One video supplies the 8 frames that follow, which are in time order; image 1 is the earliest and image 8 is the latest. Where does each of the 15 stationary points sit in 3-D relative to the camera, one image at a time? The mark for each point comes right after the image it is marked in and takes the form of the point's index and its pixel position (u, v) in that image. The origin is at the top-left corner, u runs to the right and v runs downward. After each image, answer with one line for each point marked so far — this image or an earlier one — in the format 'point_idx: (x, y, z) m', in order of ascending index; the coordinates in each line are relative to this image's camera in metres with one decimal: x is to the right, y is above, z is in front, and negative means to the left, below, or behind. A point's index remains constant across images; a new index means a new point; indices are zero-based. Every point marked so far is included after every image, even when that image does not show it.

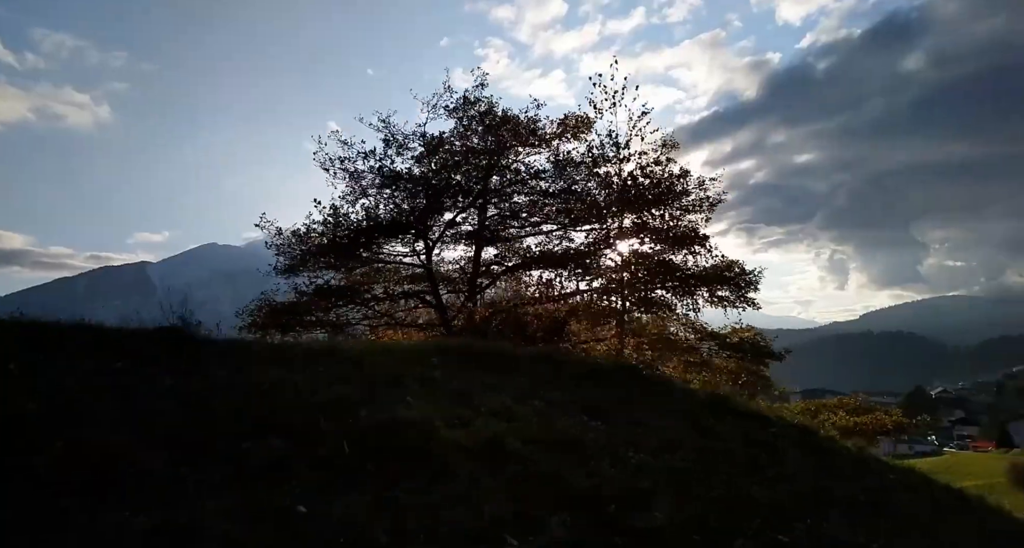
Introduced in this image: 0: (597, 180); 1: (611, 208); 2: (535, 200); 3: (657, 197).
0: (+1.5, +1.7, +10.4) m
1: (+1.7, +1.2, +10.3) m
2: (+0.4, +1.3, +10.3) m
3: (+2.5, +1.4, +10.8) m
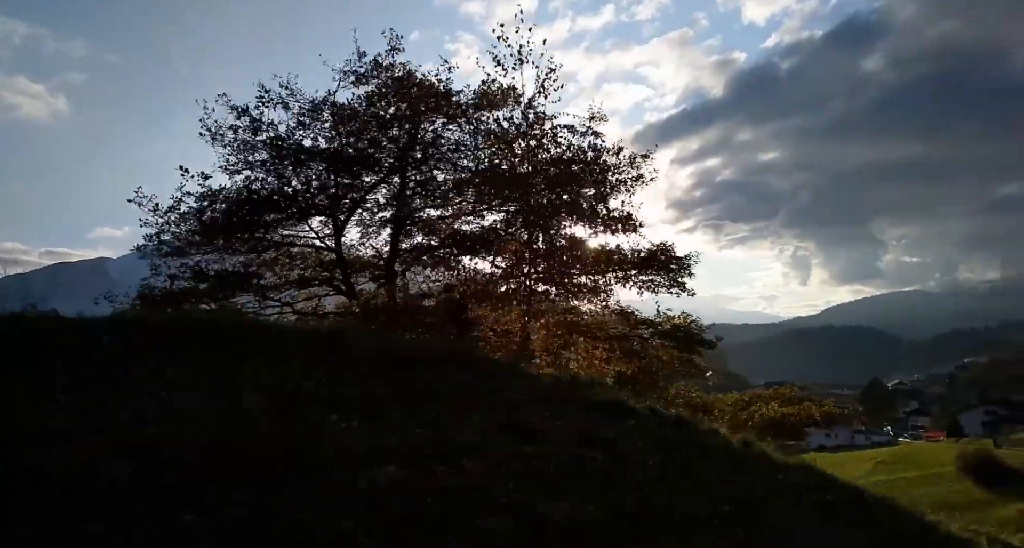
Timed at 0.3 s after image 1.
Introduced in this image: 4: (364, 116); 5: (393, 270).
0: (+0.2, +2.0, +9.7) m
1: (+0.4, +1.5, +9.6) m
2: (-0.9, +1.6, +9.5) m
3: (+1.2, +1.7, +10.1) m
4: (-2.4, +2.5, +9.5) m
5: (-1.8, +0.1, +9.1) m
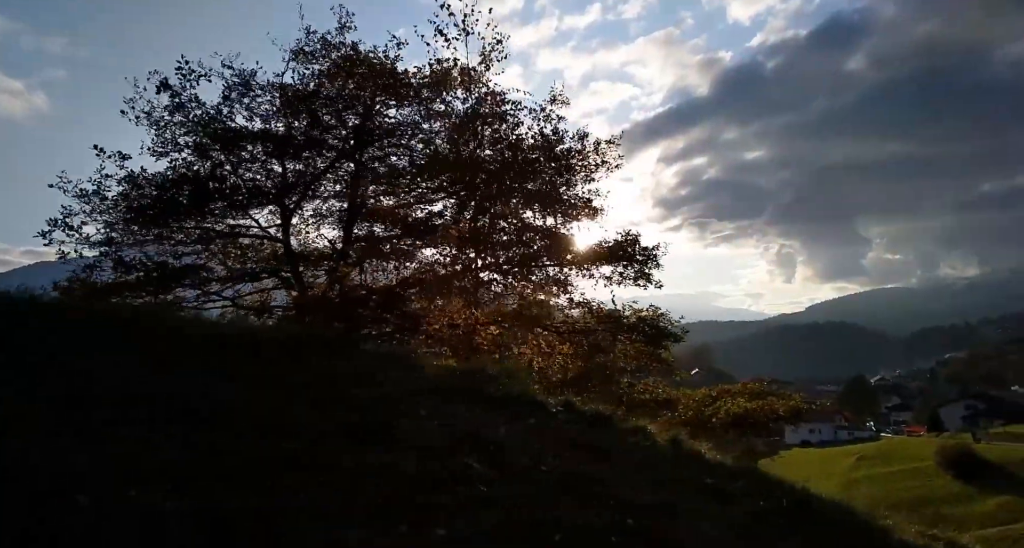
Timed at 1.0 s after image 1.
0: (-0.5, +2.1, +9.3) m
1: (-0.2, +1.6, +9.1) m
2: (-1.6, +1.7, +9.0) m
3: (+0.5, +1.8, +9.7) m
4: (-3.1, +2.7, +9.0) m
5: (-2.4, +0.2, +8.6) m
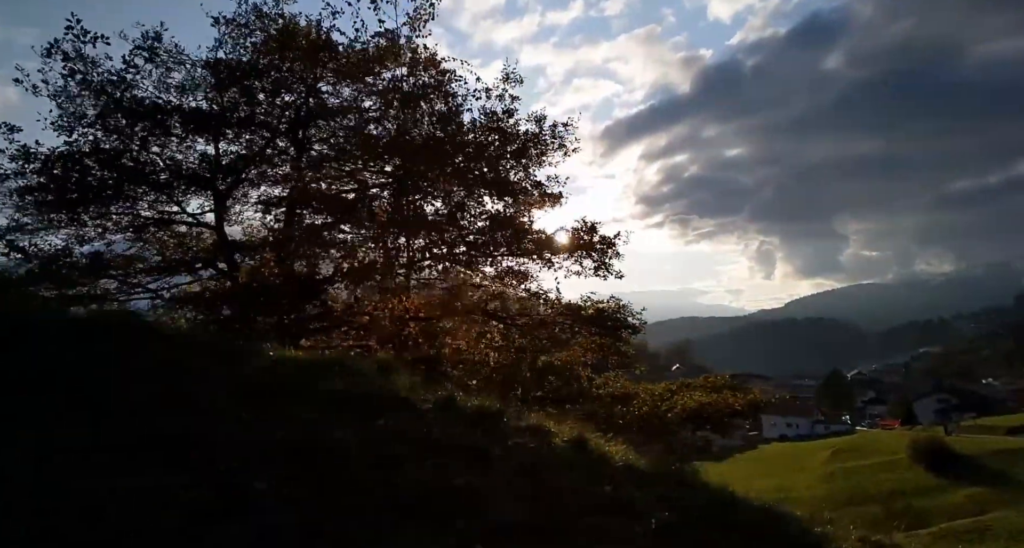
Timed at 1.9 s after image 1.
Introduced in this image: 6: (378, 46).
0: (-1.2, +2.3, +8.7) m
1: (-0.9, +1.7, +8.6) m
2: (-2.3, +1.8, +8.5) m
3: (-0.2, +1.9, +9.2) m
4: (-3.8, +2.8, +8.4) m
5: (-3.1, +0.4, +8.1) m
6: (-1.9, +3.3, +8.8) m
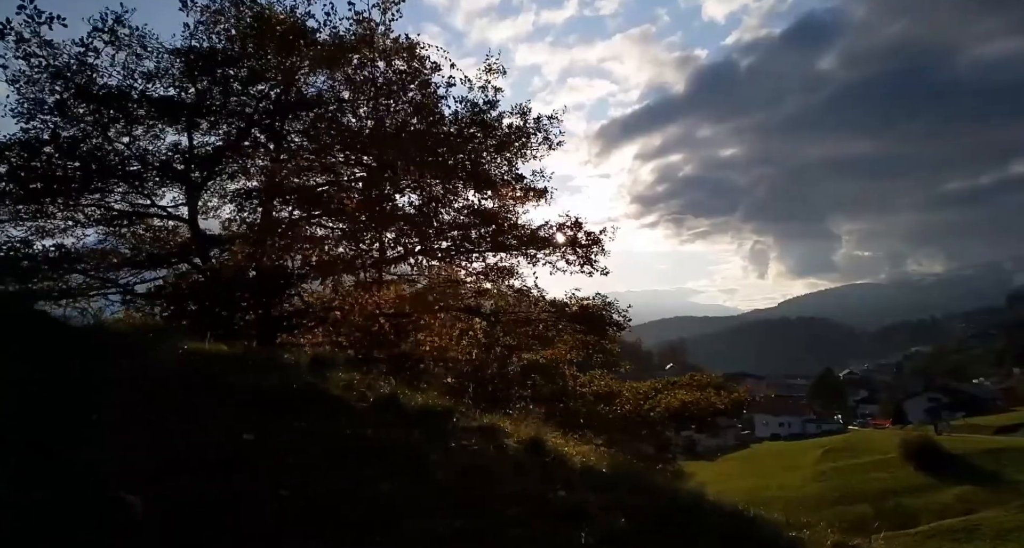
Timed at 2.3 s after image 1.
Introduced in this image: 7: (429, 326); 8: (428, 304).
0: (-1.5, +2.3, +8.6) m
1: (-1.2, +1.8, +8.4) m
2: (-2.5, +1.9, +8.3) m
3: (-0.5, +2.0, +9.0) m
4: (-4.0, +2.9, +8.1) m
5: (-3.3, +0.4, +7.9) m
6: (-2.2, +3.4, +8.6) m
7: (-1.3, -0.8, +9.3) m
8: (-1.4, -0.5, +9.3) m
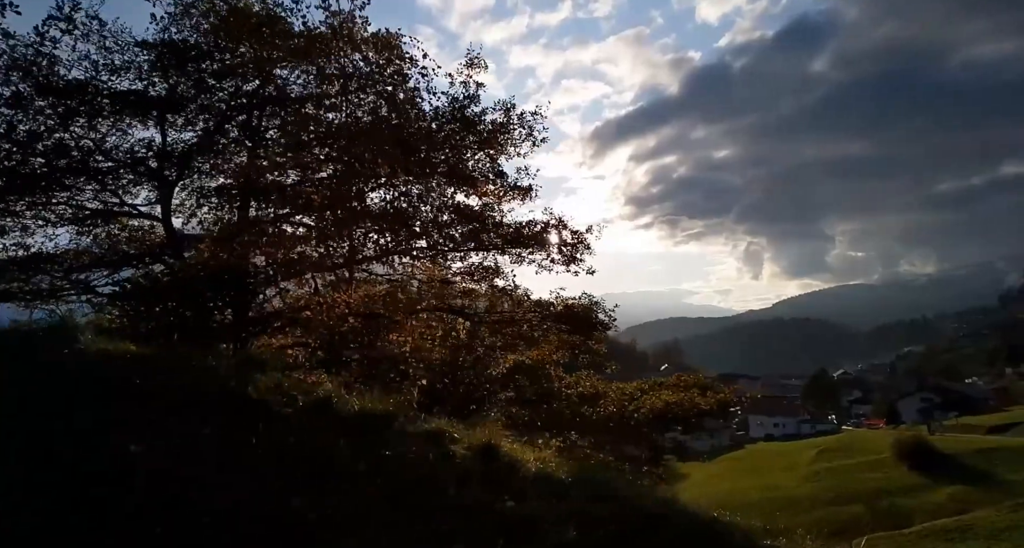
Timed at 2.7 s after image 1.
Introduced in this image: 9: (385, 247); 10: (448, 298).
0: (-1.7, +2.3, +8.4) m
1: (-1.4, +1.8, +8.3) m
2: (-2.8, +1.9, +8.1) m
3: (-0.7, +2.0, +8.9) m
4: (-4.3, +2.9, +7.9) m
5: (-3.6, +0.4, +7.7) m
6: (-2.4, +3.4, +8.4) m
7: (-1.5, -0.8, +9.1) m
8: (-1.6, -0.5, +9.1) m
9: (-1.7, +0.4, +8.5) m
10: (-1.0, -0.4, +9.6) m
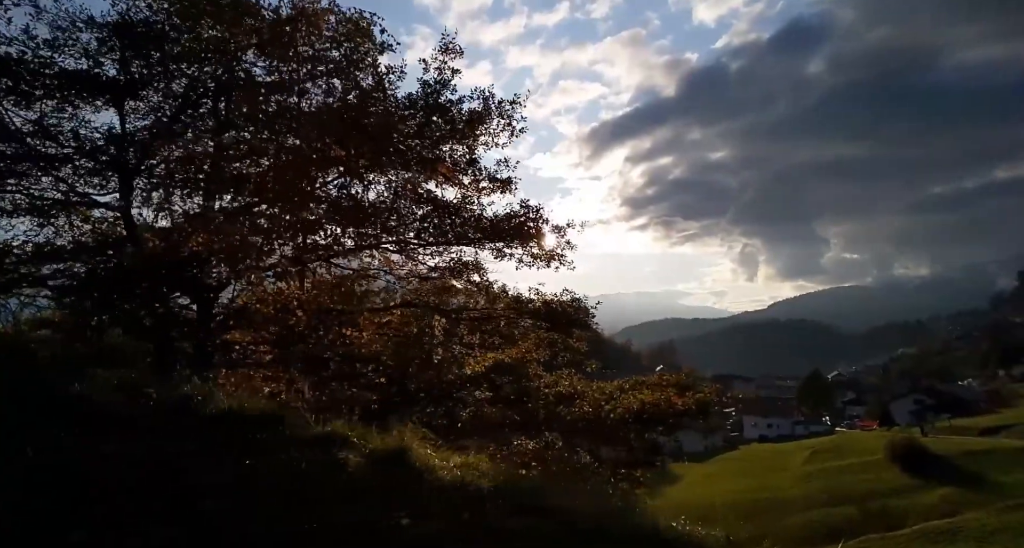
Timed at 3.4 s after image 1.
0: (-2.0, +2.4, +8.0) m
1: (-1.8, +1.9, +7.9) m
2: (-3.1, +2.0, +7.8) m
3: (-1.1, +2.1, +8.5) m
4: (-4.6, +3.0, +7.6) m
5: (-3.9, +0.5, +7.3) m
6: (-2.8, +3.5, +8.1) m
7: (-1.9, -0.7, +8.8) m
8: (-1.9, -0.4, +8.7) m
9: (-2.0, +0.5, +8.2) m
10: (-1.3, -0.3, +9.3) m
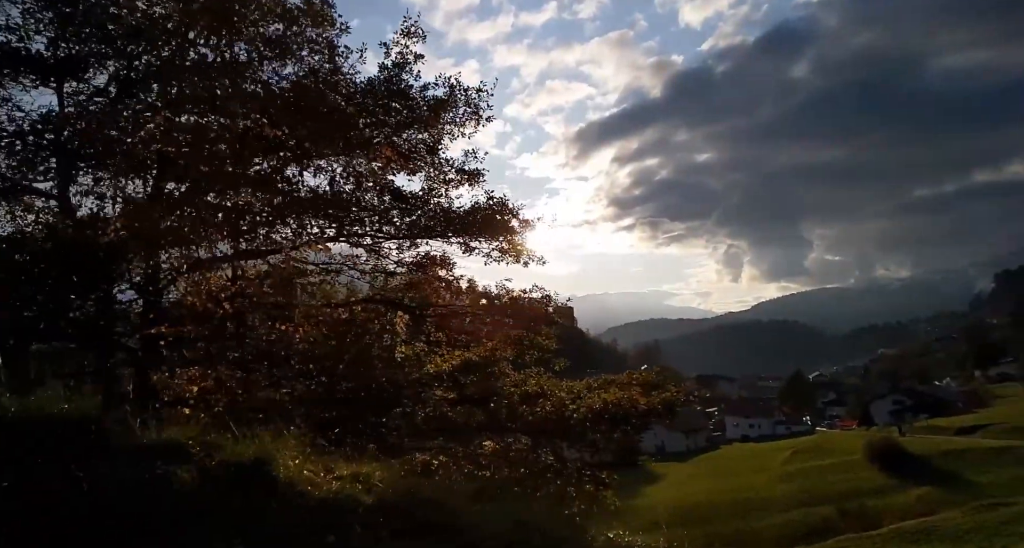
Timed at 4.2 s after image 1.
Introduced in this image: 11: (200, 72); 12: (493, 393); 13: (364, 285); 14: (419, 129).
0: (-2.5, +2.5, +7.7) m
1: (-2.2, +2.0, +7.6) m
2: (-3.5, +2.1, +7.4) m
3: (-1.5, +2.2, +8.2) m
4: (-5.0, +3.1, +7.2) m
5: (-4.3, +0.6, +6.9) m
6: (-3.2, +3.6, +7.7) m
7: (-2.3, -0.6, +8.4) m
8: (-2.4, -0.3, +8.4) m
9: (-2.5, +0.6, +7.8) m
10: (-1.8, -0.2, +8.9) m
11: (-3.6, +2.3, +7.4) m
12: (-0.3, -1.6, +8.2) m
13: (-1.9, -0.2, +8.8) m
14: (-1.2, +2.0, +8.4) m
